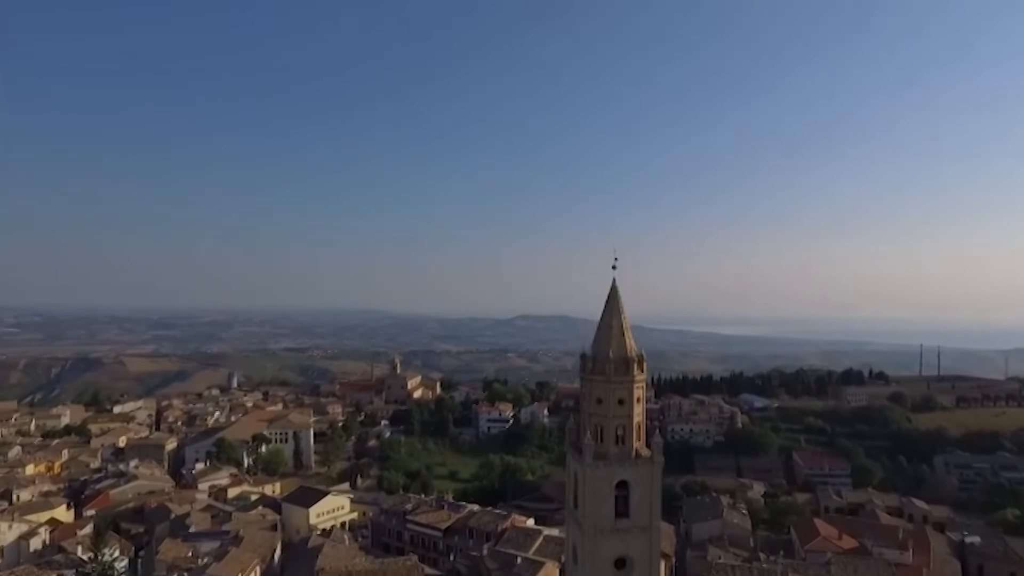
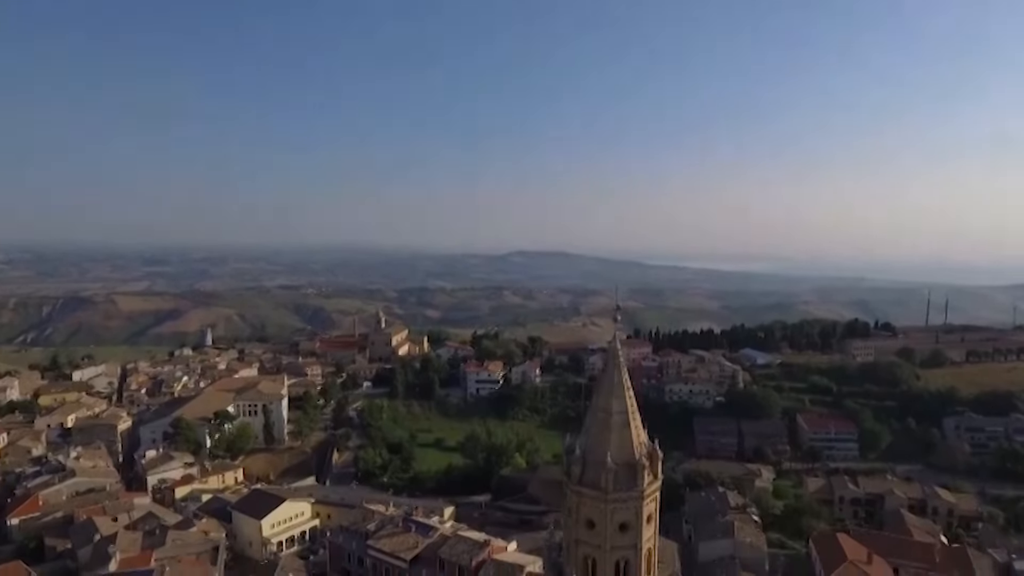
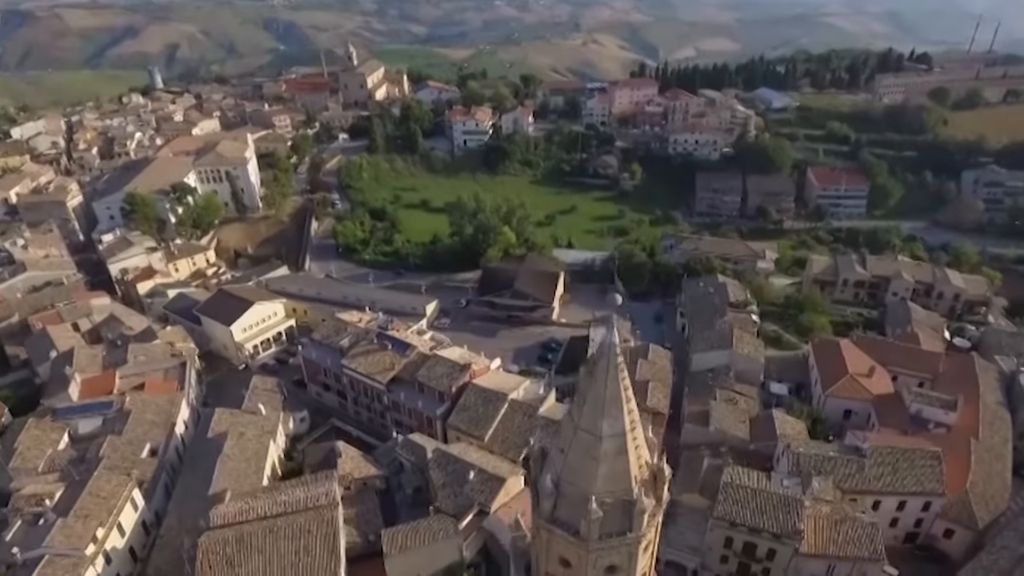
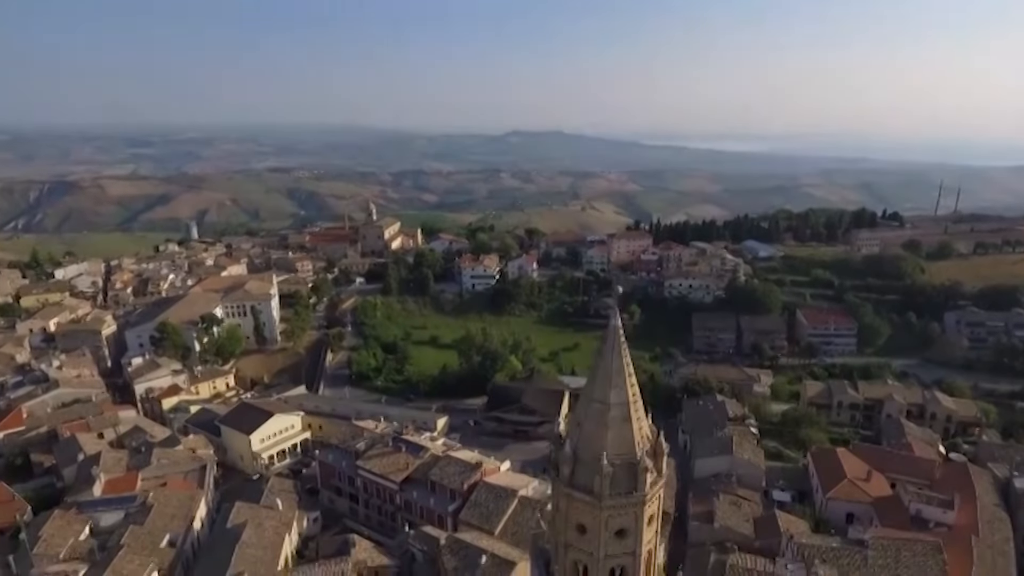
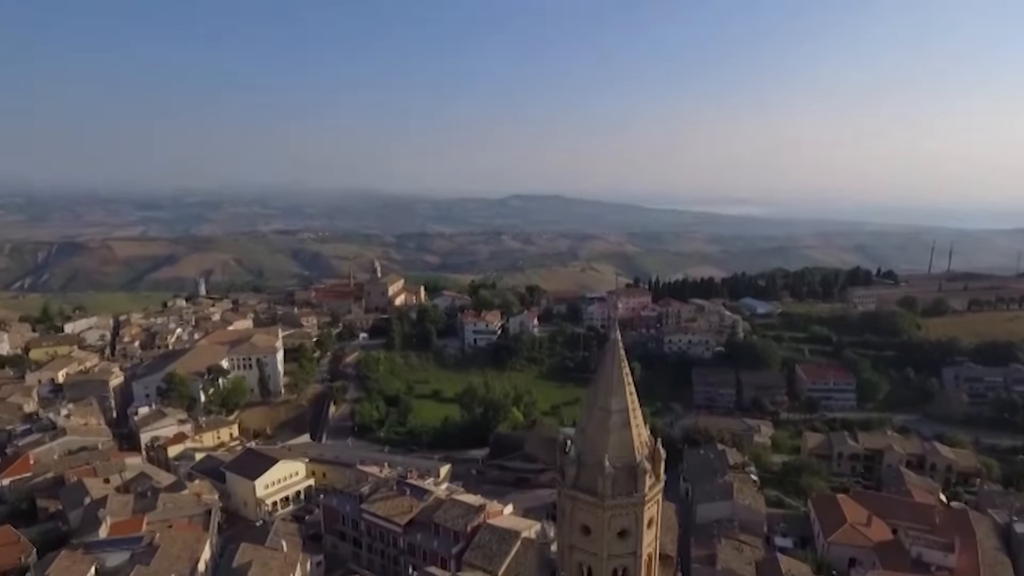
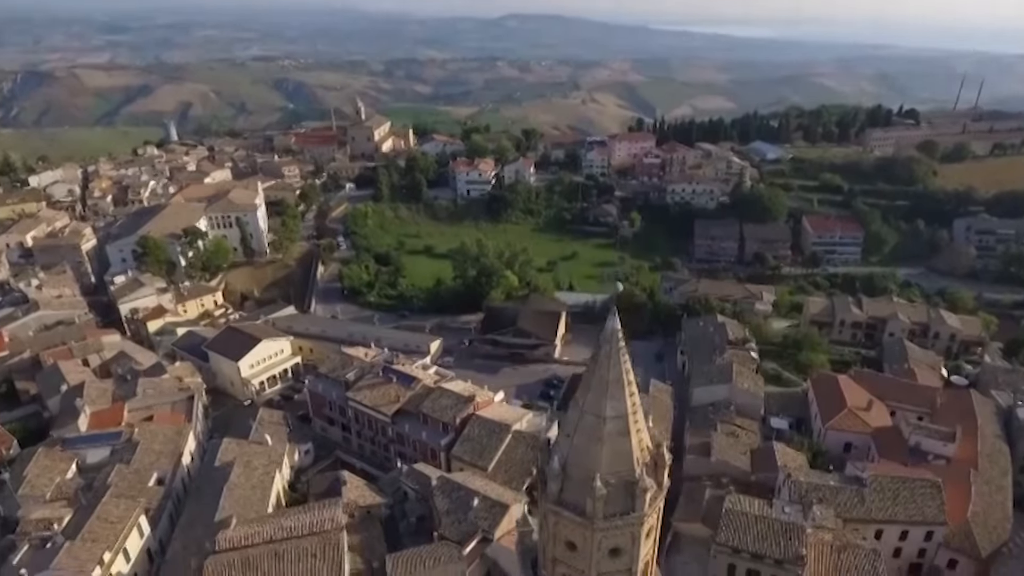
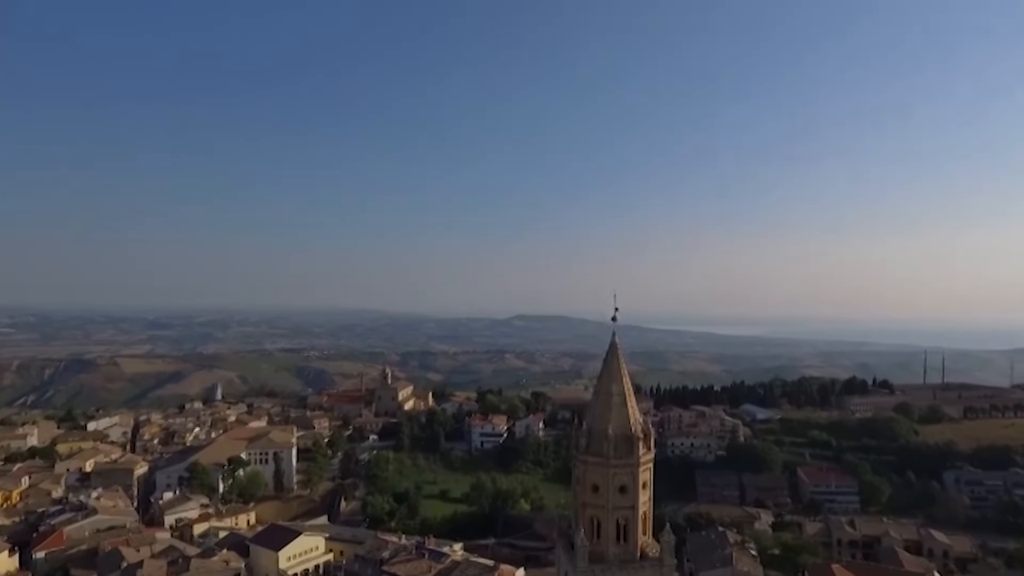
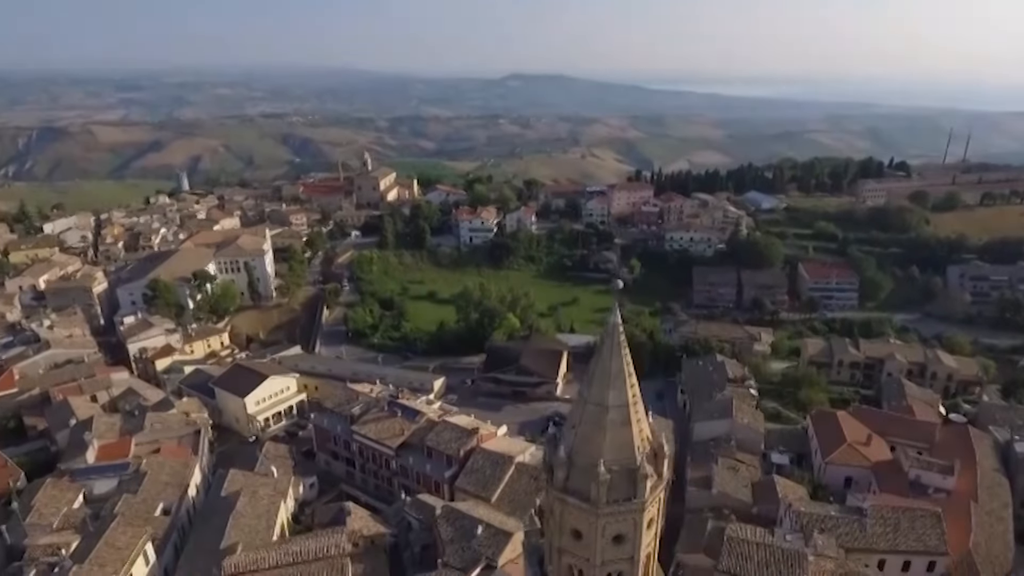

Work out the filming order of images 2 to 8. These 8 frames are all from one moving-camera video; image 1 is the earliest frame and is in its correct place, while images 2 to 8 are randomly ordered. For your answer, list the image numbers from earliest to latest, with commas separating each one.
7, 2, 5, 4, 8, 6, 3
